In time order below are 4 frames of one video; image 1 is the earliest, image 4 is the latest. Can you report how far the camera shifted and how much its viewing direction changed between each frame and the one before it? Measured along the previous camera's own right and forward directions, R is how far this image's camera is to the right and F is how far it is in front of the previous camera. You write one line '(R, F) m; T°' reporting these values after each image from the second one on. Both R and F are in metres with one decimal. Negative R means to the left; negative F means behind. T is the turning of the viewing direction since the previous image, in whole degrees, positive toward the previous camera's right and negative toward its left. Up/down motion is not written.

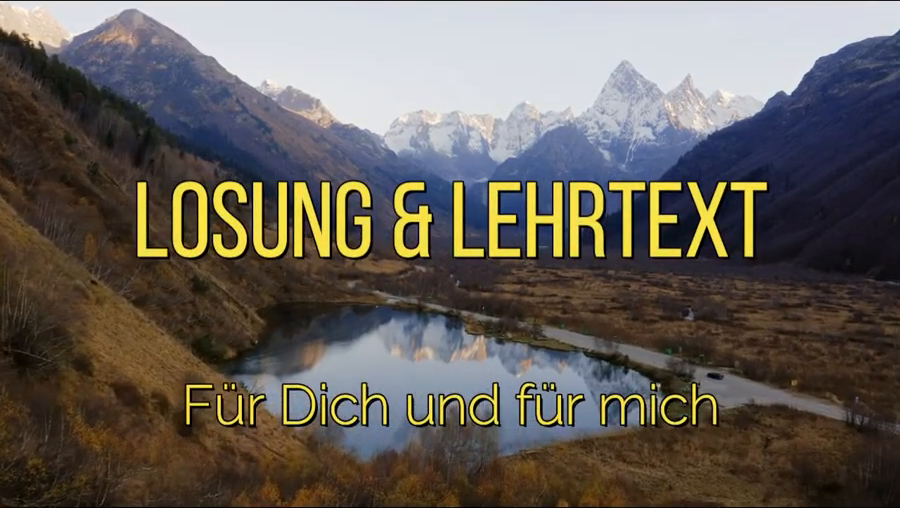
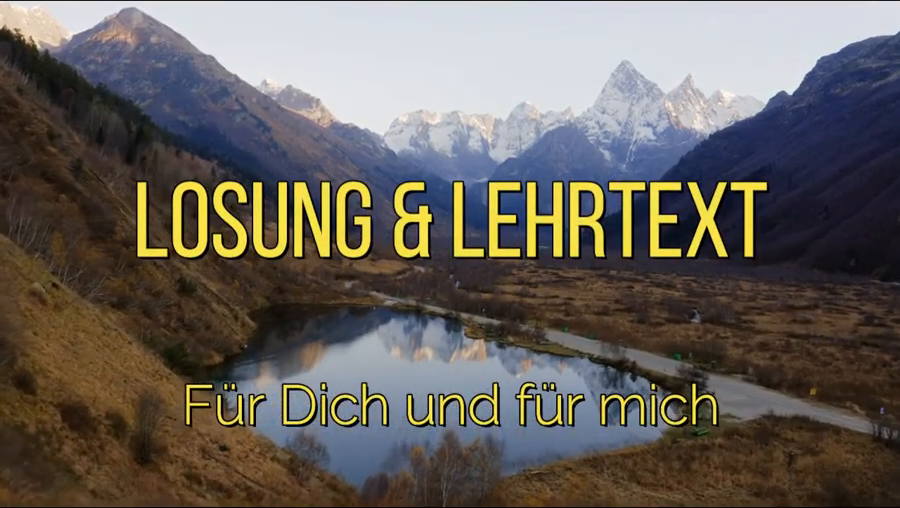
(+0.1, +2.8) m; 0°
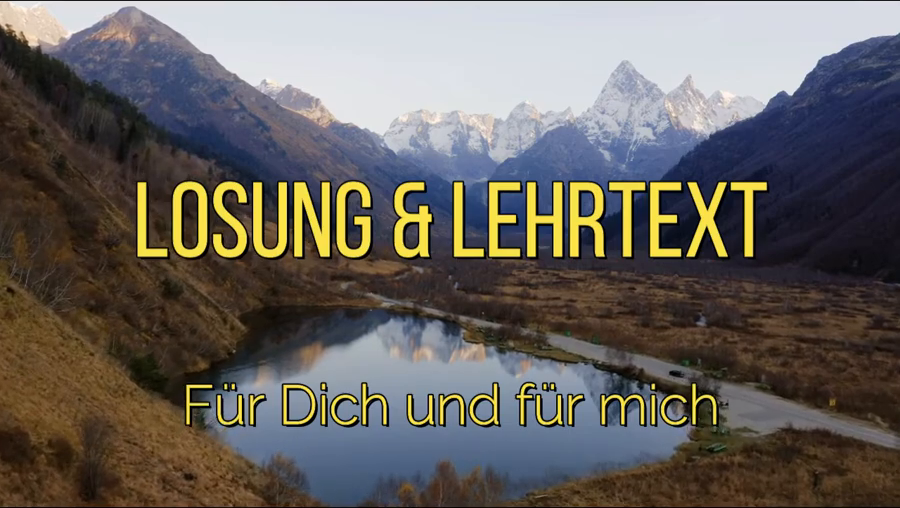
(+0.1, +2.6) m; 0°
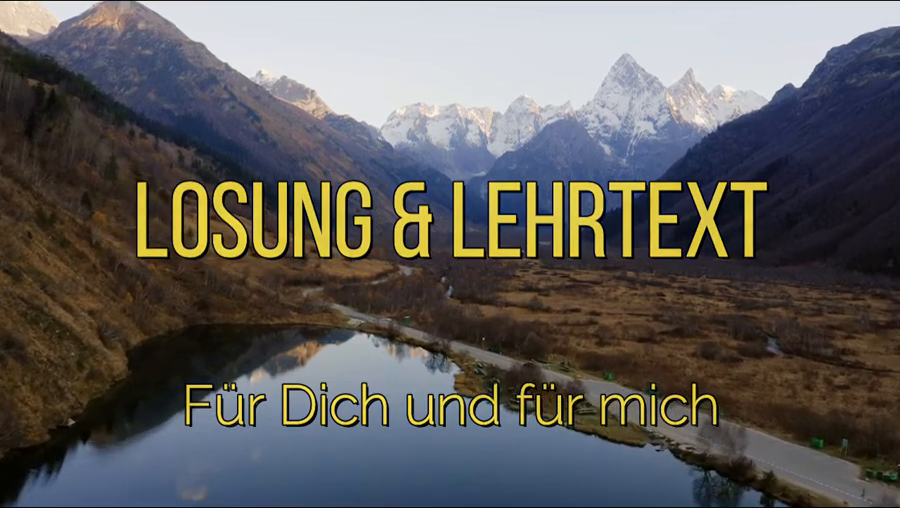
(+0.8, +22.0) m; 0°
